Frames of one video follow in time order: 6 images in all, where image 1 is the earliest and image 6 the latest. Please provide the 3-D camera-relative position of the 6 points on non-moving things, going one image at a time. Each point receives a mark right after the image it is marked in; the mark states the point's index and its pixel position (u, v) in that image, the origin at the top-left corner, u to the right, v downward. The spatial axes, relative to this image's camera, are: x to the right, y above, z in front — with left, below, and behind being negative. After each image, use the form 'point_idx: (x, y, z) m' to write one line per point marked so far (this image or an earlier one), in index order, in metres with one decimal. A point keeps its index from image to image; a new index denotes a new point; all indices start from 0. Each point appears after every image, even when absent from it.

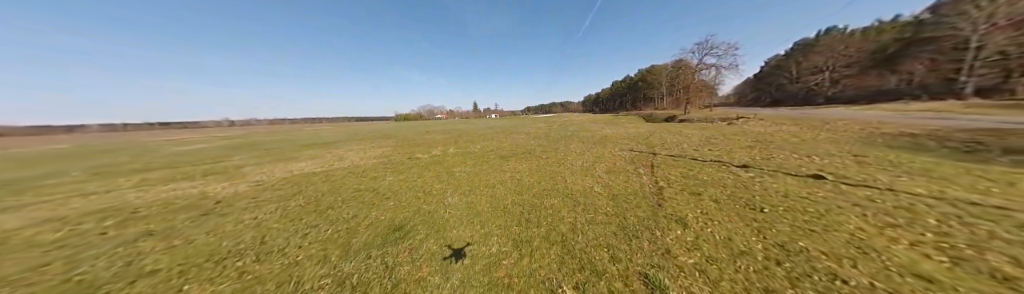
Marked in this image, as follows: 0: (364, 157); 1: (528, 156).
0: (-12.7, -0.9, +14.7) m
1: (+0.9, -0.5, +11.7) m
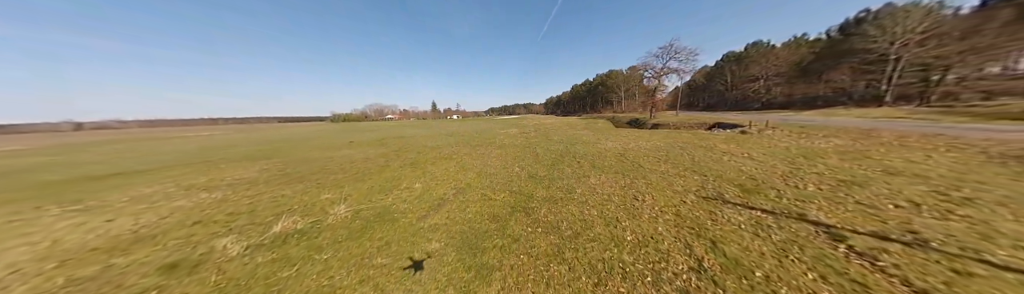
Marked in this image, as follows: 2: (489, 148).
0: (-13.7, -3.1, +5.0) m
1: (+0.3, -2.3, +4.8) m
2: (-2.1, 0.0, +15.4) m
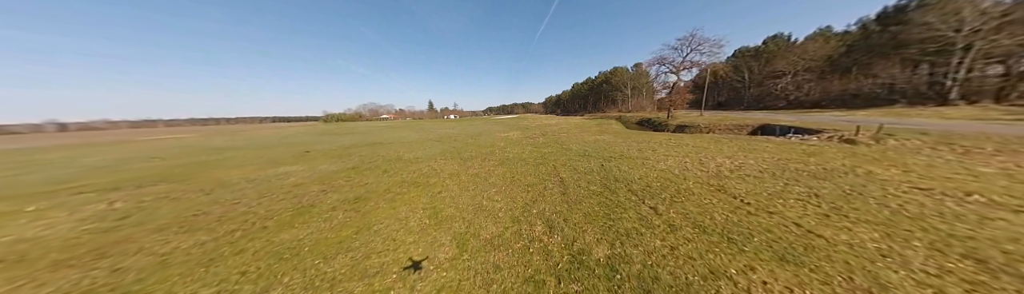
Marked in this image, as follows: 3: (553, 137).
0: (-13.1, -4.2, +0.2) m
1: (+0.8, -3.3, +0.1) m
2: (-1.7, -1.0, +10.6) m
3: (+4.2, +1.0, +17.5) m
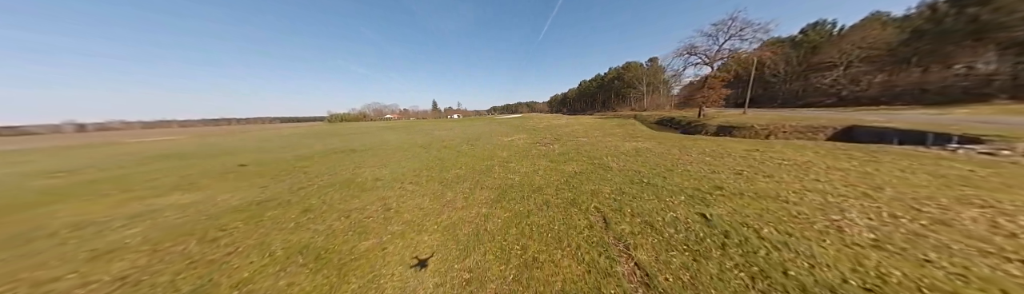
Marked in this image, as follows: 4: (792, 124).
0: (-13.1, -5.0, -3.8) m
1: (+0.9, -4.2, -4.2) m
2: (-1.5, -1.8, +6.5) m
3: (+4.6, +0.3, +13.1) m
4: (+27.6, +2.3, +17.2) m
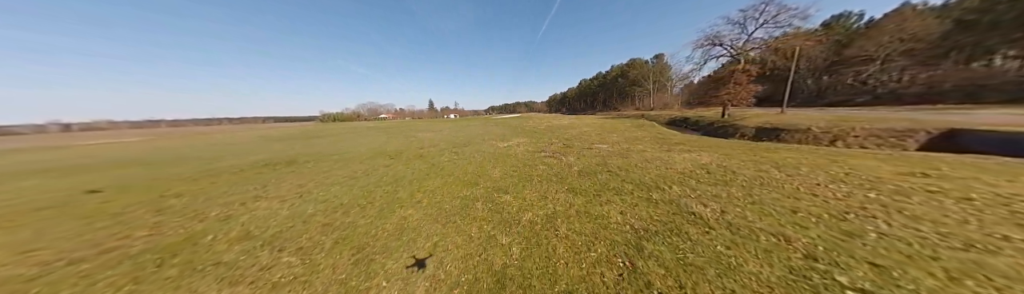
0: (-13.1, -5.6, -7.6) m
1: (+0.8, -4.8, -7.8) m
2: (-1.6, -2.4, +2.7) m
3: (+4.4, -0.3, +9.5) m
4: (+27.3, +1.7, +13.8) m
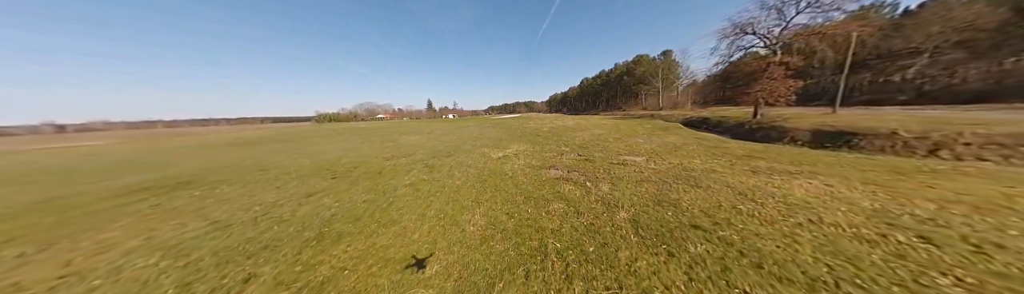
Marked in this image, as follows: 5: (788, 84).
0: (-13.3, -6.2, -10.7) m
1: (+0.7, -5.4, -11.0) m
2: (-1.8, -3.0, -0.4) m
3: (+4.2, -0.9, +6.3) m
4: (+27.2, +1.1, +10.6) m
5: (+28.8, +6.6, +18.2) m
